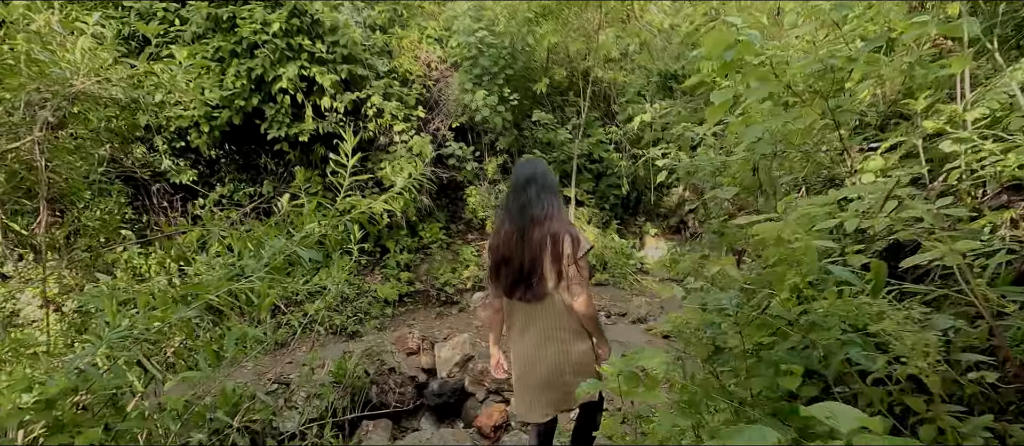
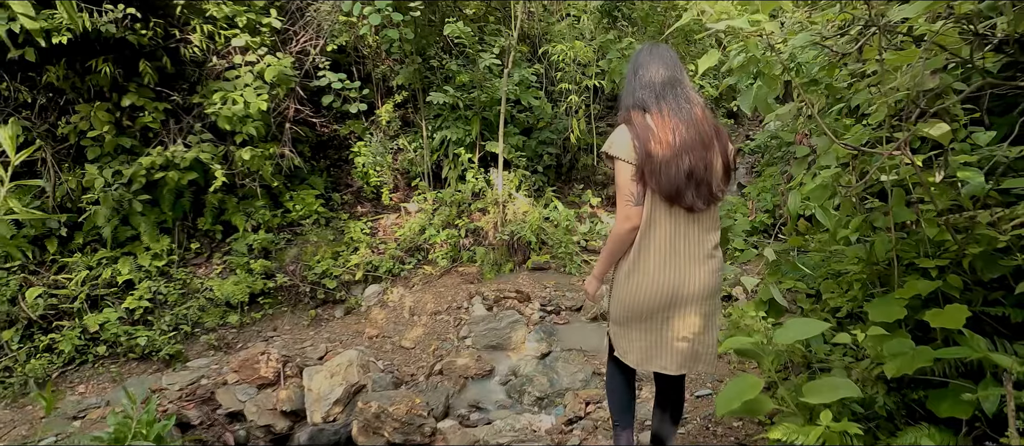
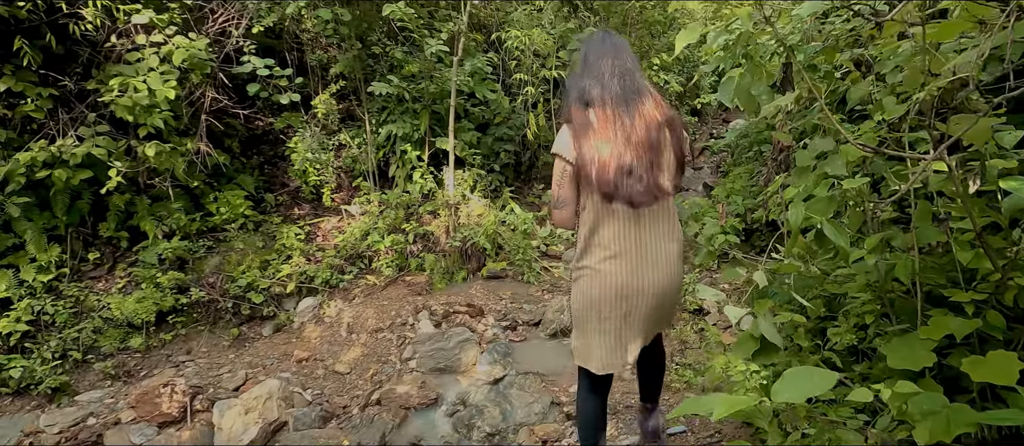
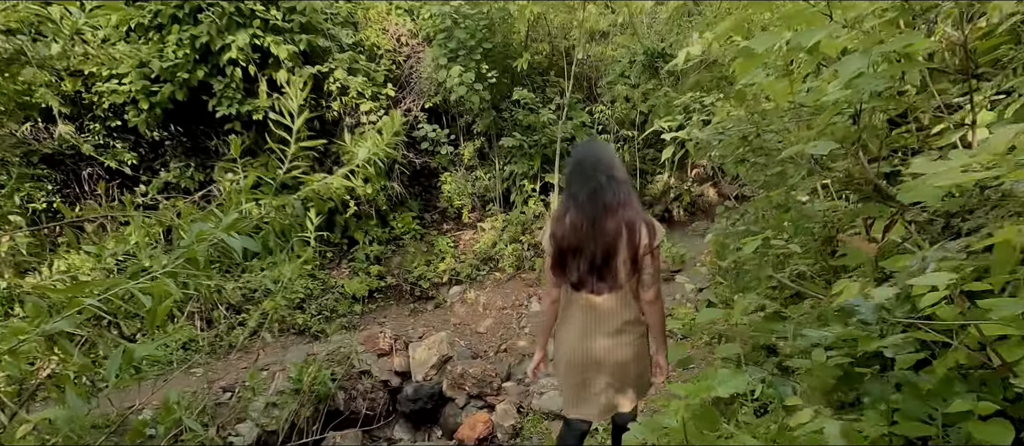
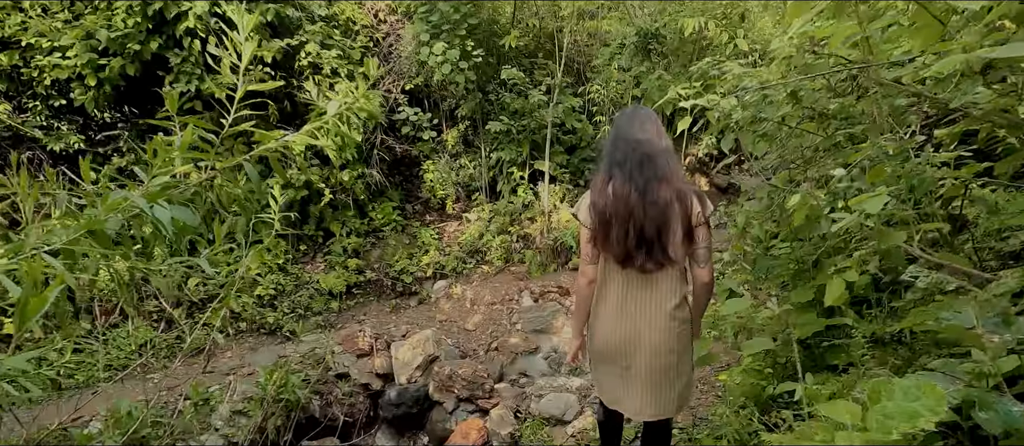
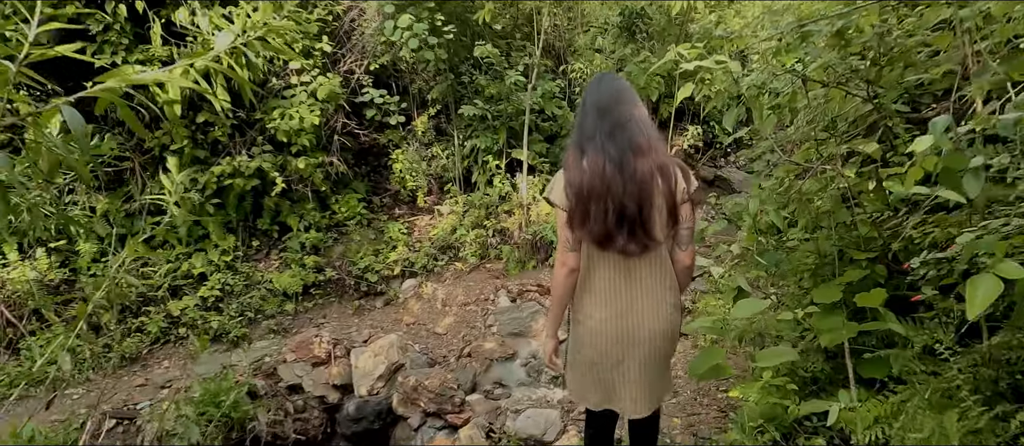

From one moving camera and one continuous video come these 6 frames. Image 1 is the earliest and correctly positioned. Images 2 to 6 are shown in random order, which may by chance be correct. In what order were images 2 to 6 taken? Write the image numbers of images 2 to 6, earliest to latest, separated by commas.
4, 5, 6, 2, 3
